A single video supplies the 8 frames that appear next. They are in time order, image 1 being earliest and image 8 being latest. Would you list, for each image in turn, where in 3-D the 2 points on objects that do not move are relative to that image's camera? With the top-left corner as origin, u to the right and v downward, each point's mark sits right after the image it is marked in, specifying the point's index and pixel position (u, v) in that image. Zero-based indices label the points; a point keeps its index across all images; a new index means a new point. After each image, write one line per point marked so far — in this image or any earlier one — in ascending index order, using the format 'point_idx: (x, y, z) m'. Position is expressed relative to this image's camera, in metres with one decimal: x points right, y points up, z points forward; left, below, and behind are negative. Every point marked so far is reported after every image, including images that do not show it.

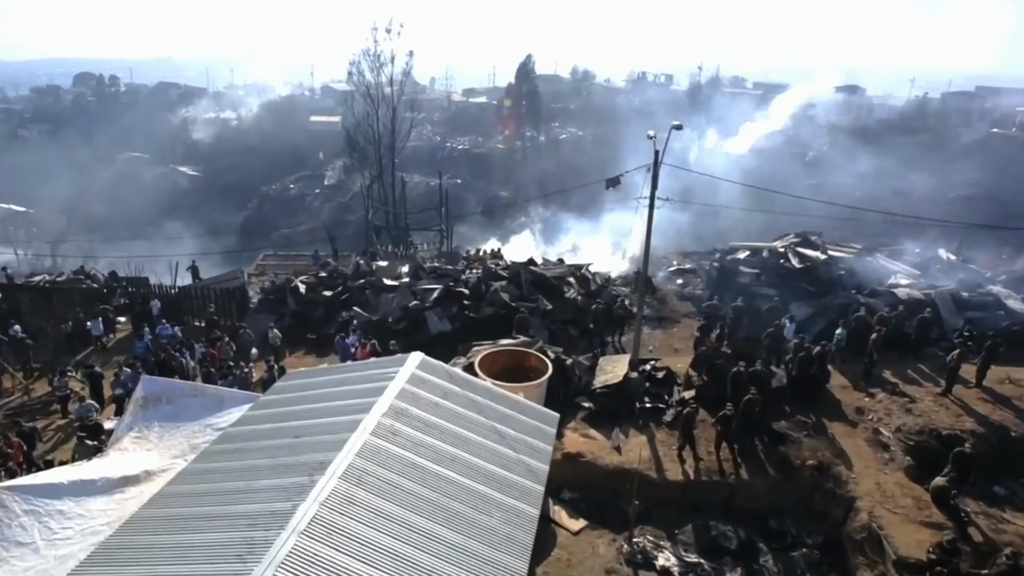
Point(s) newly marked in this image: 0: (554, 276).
0: (+1.1, +0.3, +15.4) m
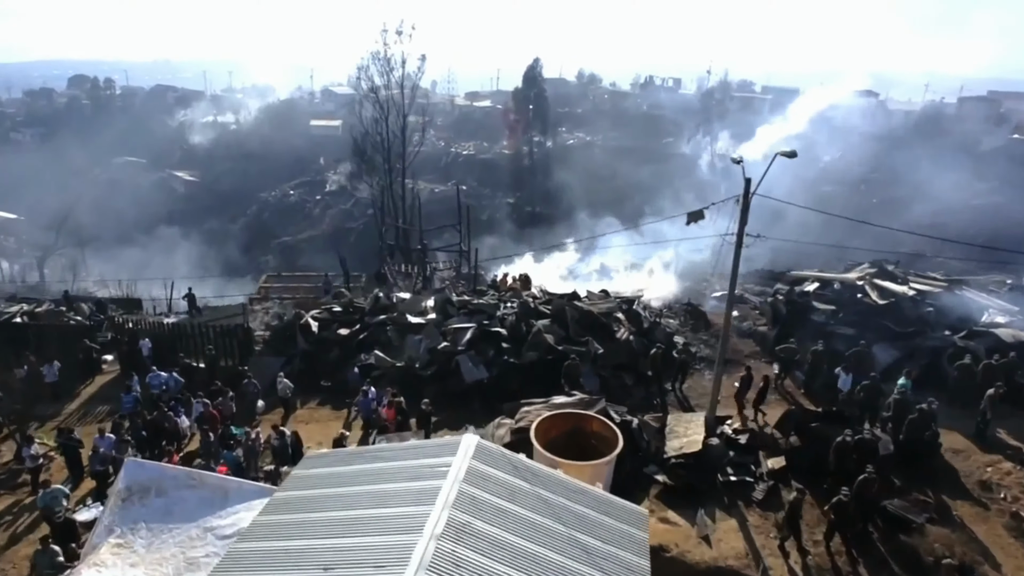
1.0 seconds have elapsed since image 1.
0: (+1.9, -0.5, +13.5) m
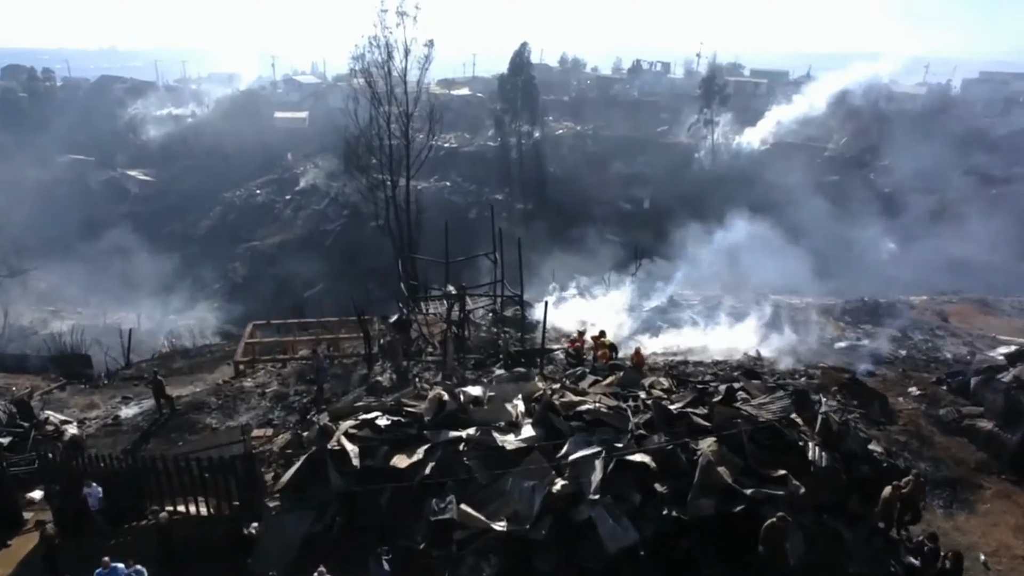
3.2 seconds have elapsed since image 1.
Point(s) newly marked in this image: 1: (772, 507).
0: (+3.8, -1.8, +9.4) m
1: (+3.2, -2.7, +7.9) m
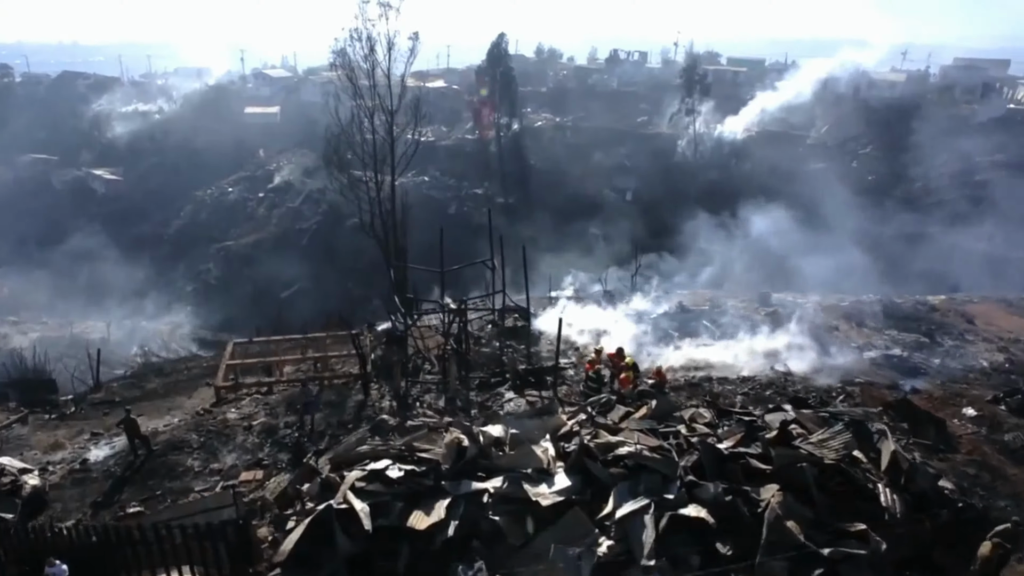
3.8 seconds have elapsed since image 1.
0: (+4.2, -2.1, +8.3) m
1: (+3.7, -3.0, +6.9) m
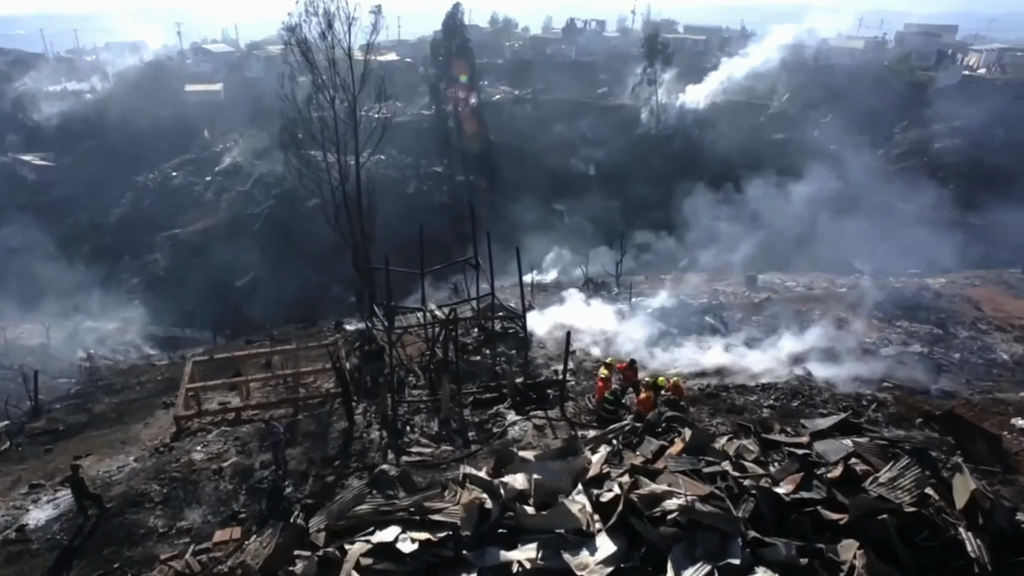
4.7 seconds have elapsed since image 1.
0: (+4.6, -2.3, +7.4) m
1: (+4.1, -3.3, +6.0) m
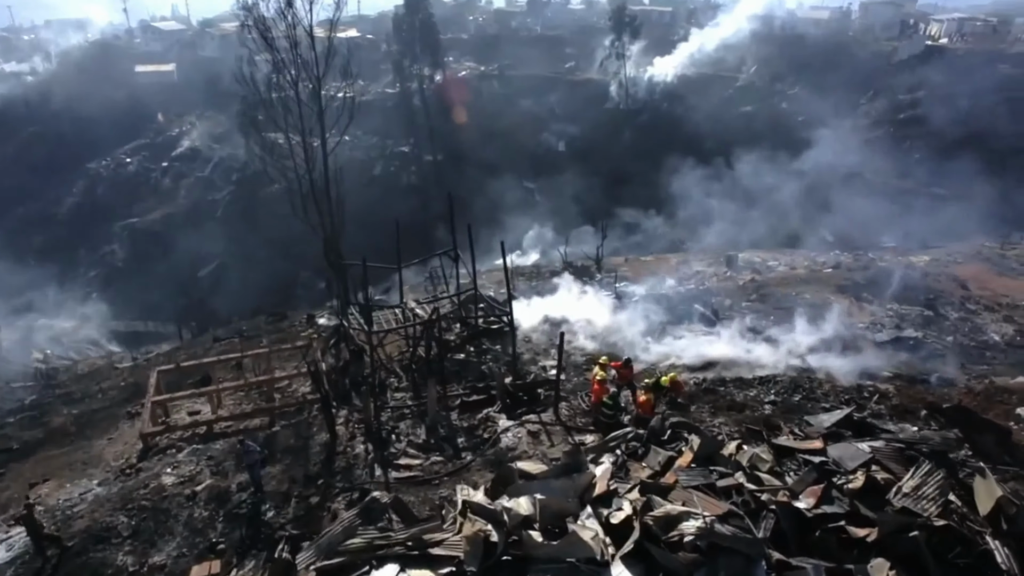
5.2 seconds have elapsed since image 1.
0: (+4.6, -2.3, +7.0) m
1: (+4.3, -3.3, +5.6) m
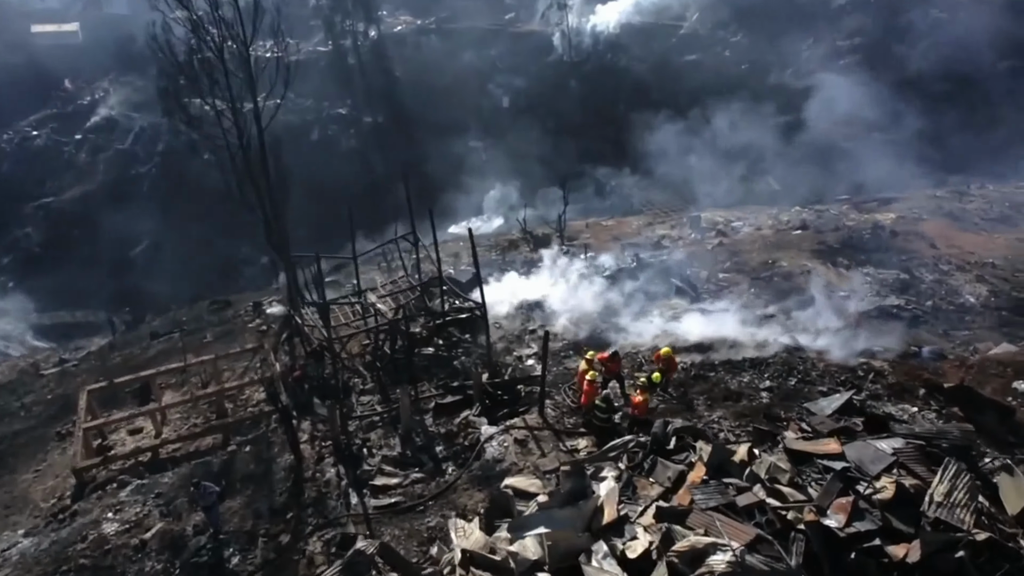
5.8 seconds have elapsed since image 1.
0: (+4.7, -2.2, +6.6) m
1: (+4.5, -3.4, +5.3) m
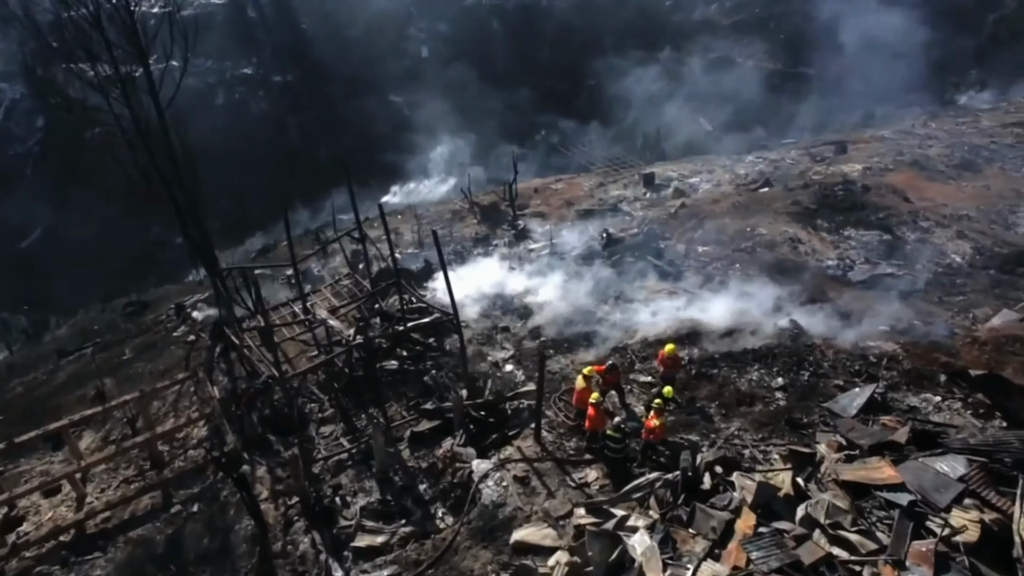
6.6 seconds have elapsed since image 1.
0: (+5.0, -2.3, +5.9) m
1: (+5.0, -3.5, +4.6) m
